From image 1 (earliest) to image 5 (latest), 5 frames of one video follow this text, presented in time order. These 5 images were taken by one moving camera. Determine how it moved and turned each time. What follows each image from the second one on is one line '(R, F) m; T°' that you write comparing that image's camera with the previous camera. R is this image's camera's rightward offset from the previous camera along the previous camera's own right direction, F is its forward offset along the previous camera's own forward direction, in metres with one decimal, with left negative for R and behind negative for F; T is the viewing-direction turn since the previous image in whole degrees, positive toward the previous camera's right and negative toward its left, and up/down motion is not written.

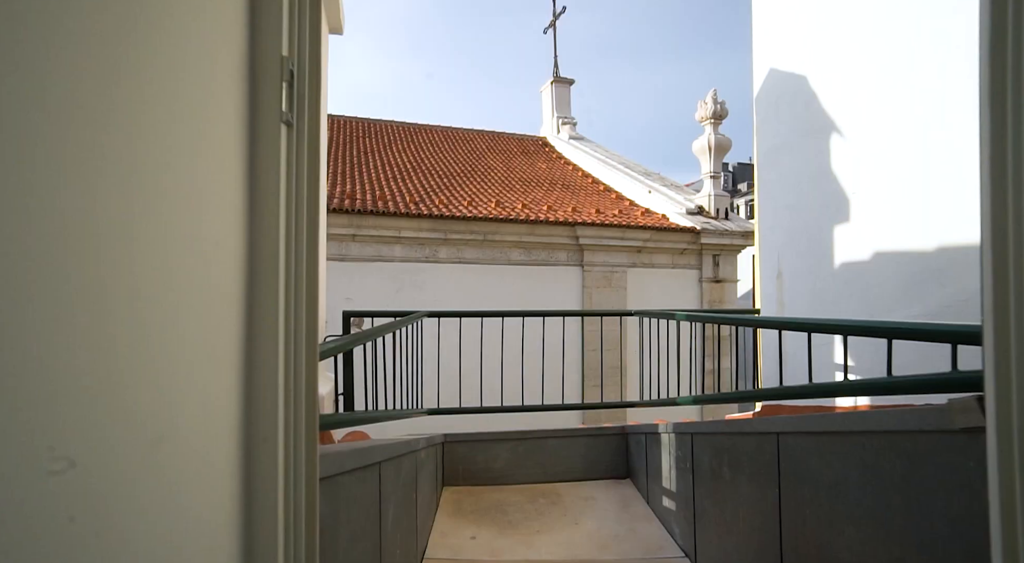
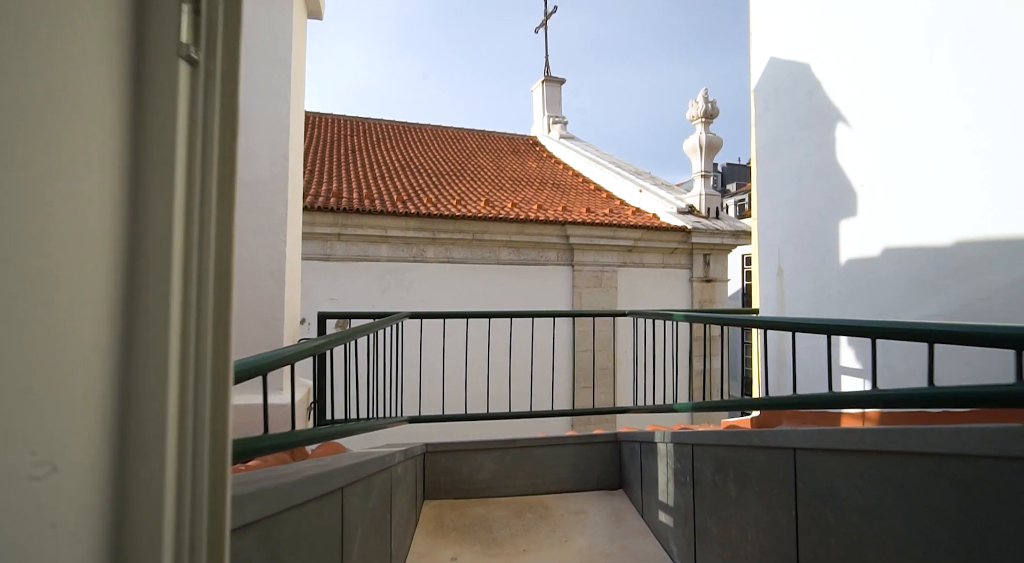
(0.0, +0.3) m; +1°
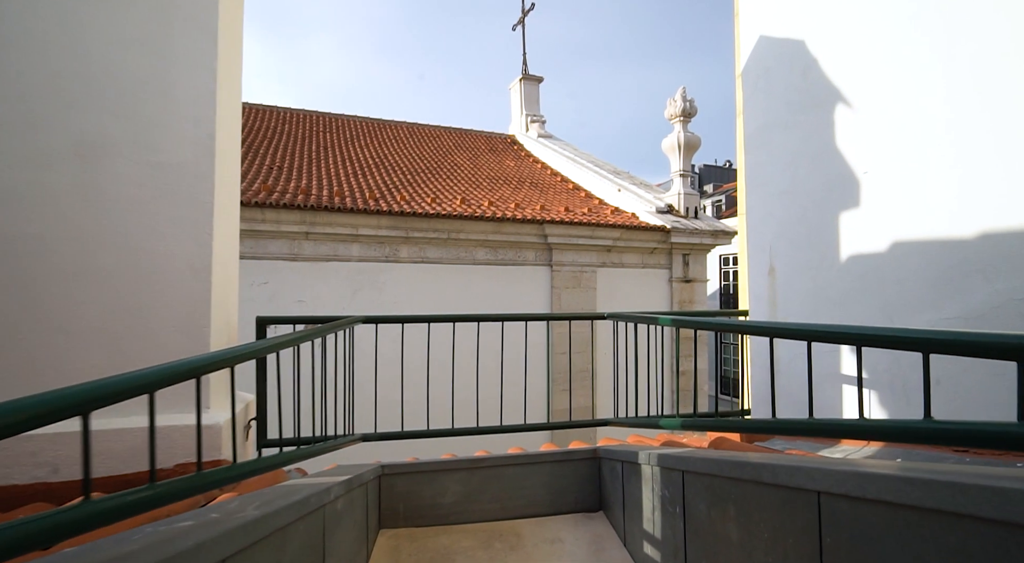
(+0.1, +0.5) m; +2°
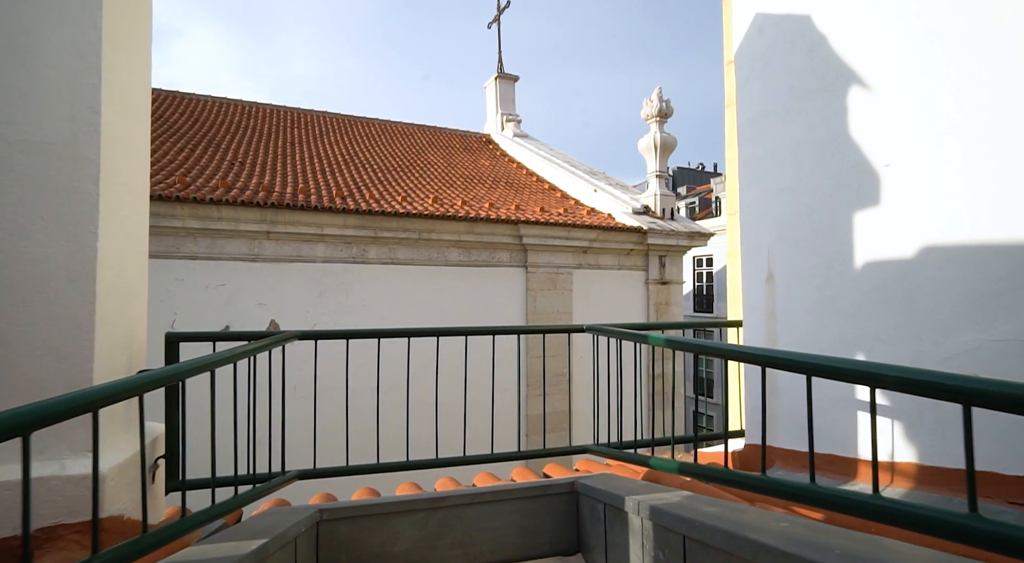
(+0.1, +0.6) m; +2°
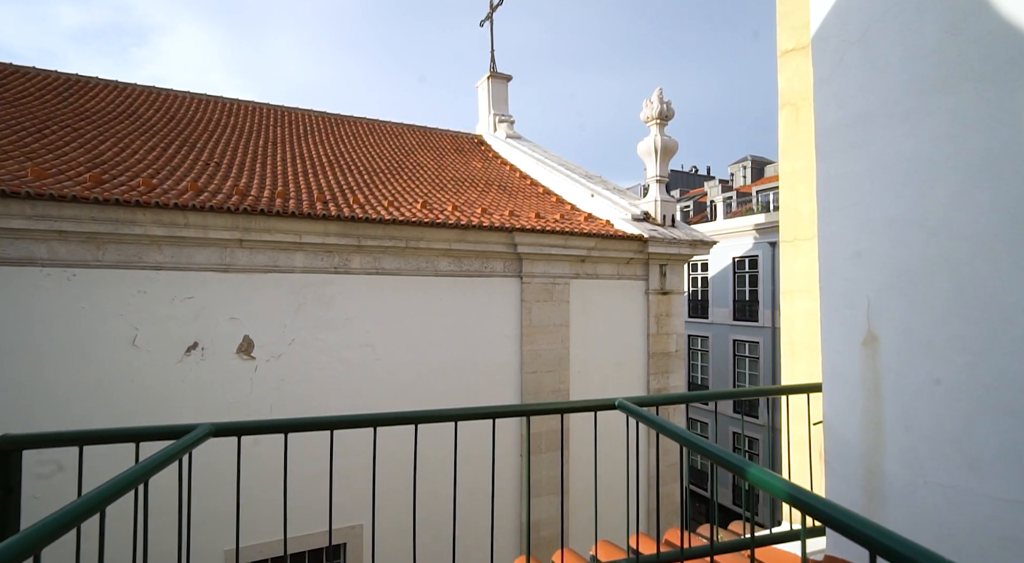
(-0.1, +1.1) m; +1°
